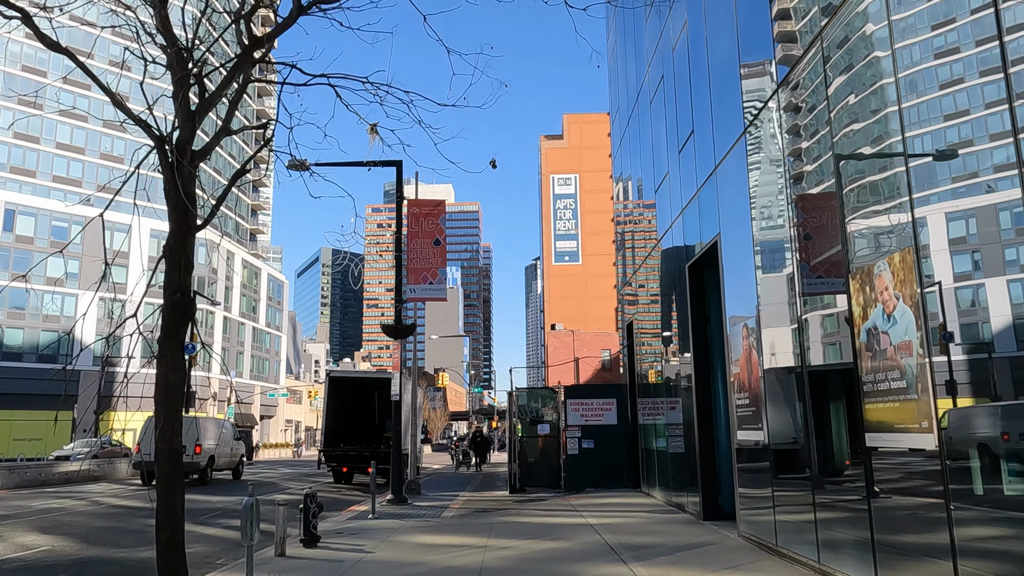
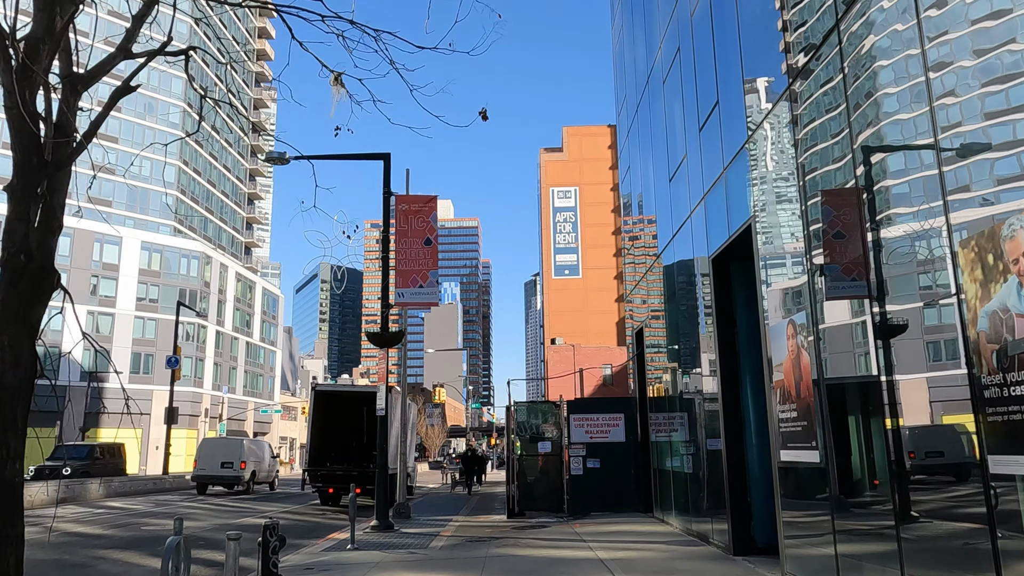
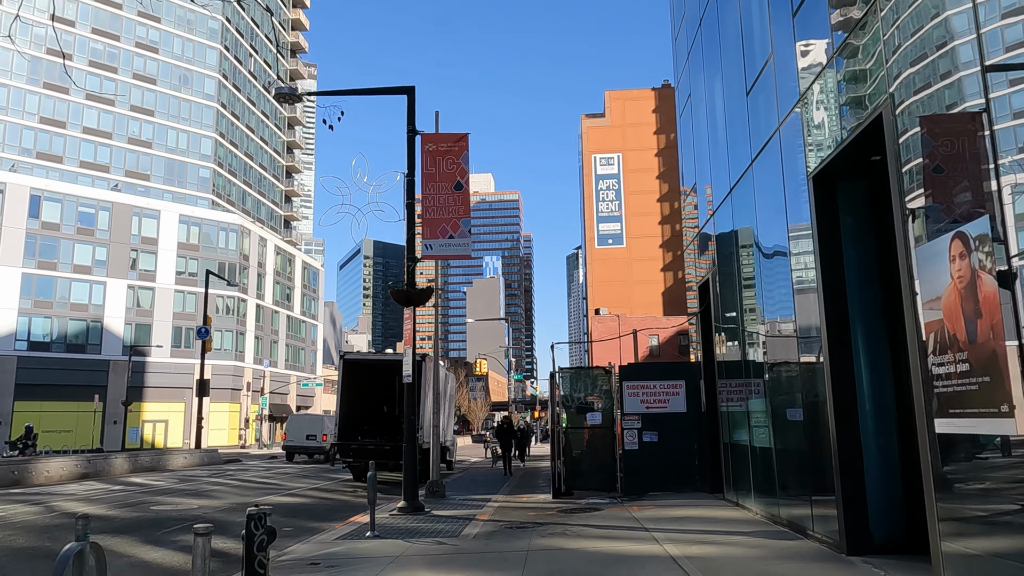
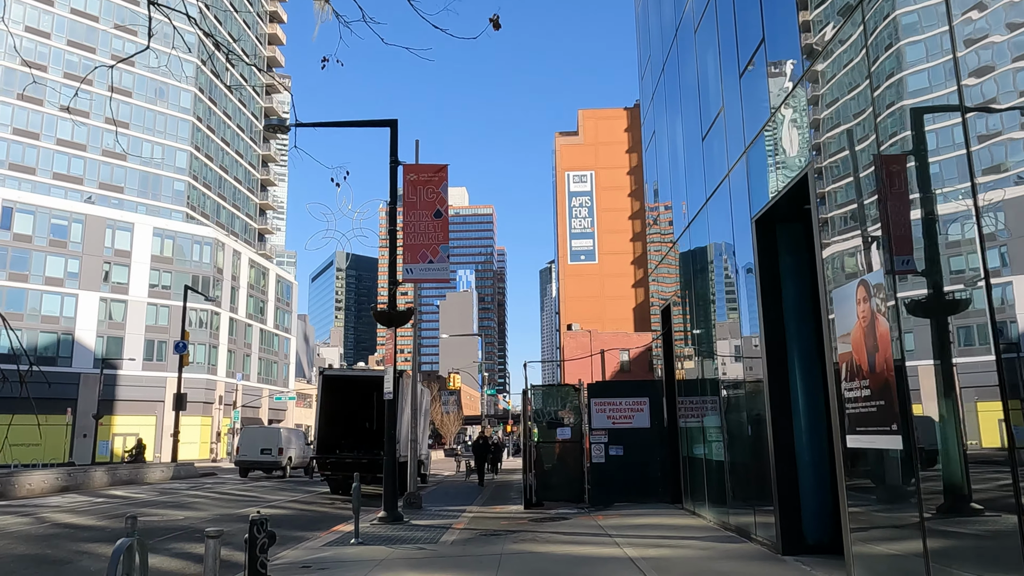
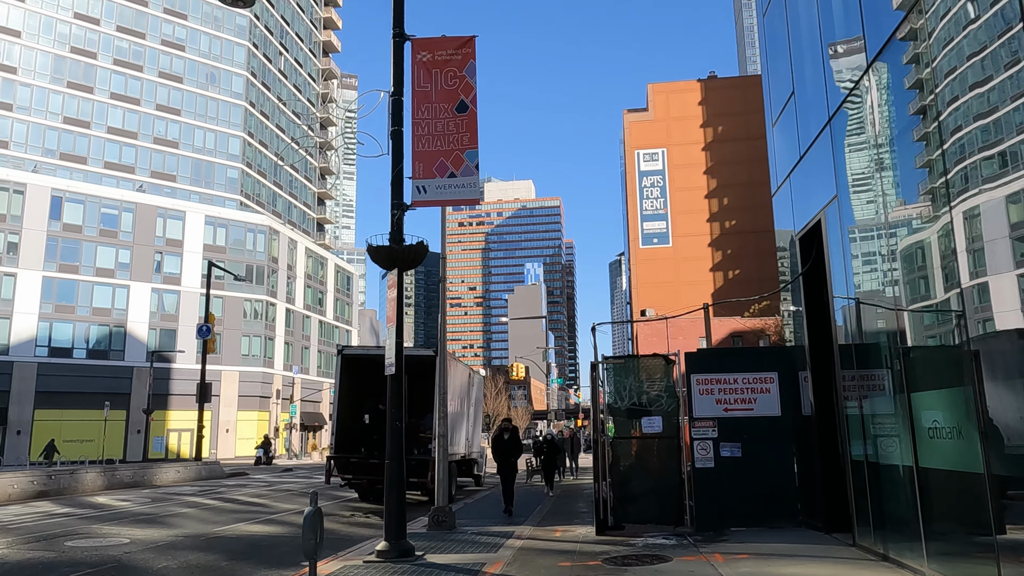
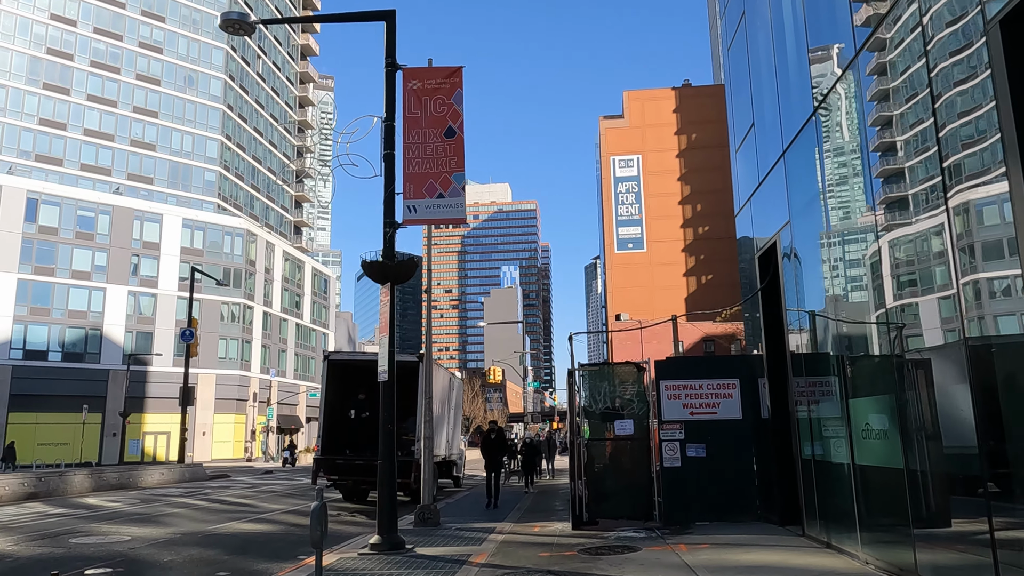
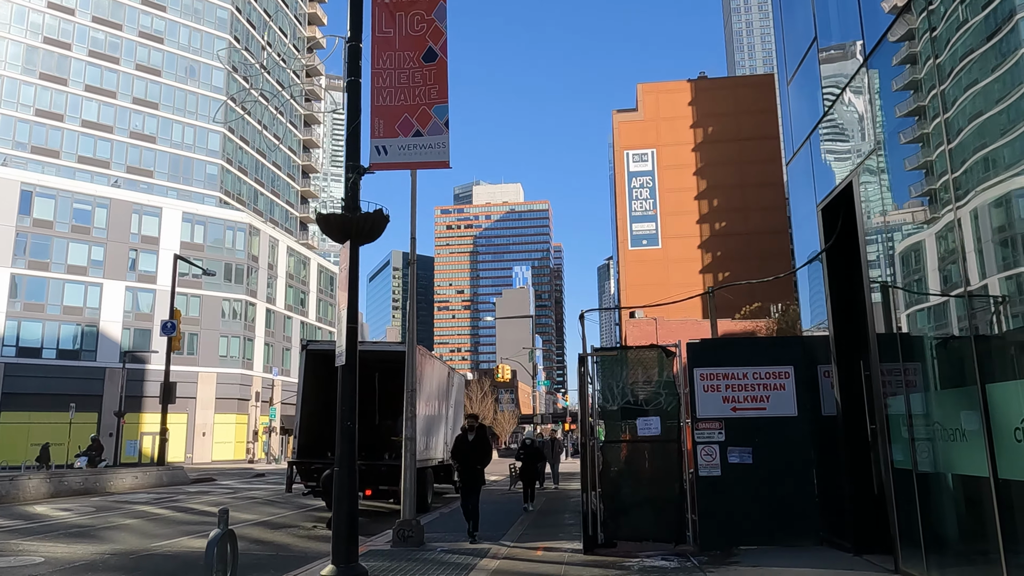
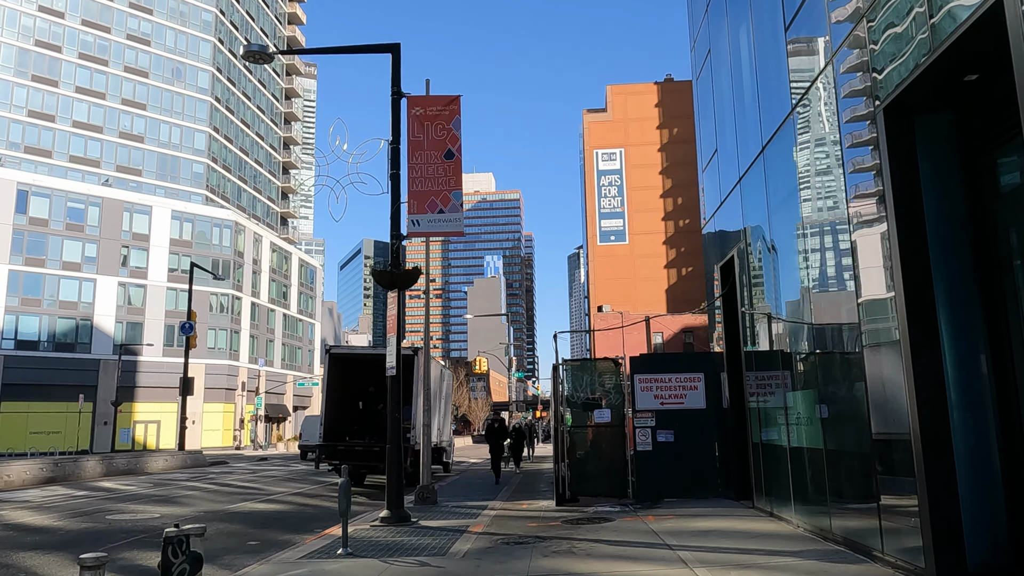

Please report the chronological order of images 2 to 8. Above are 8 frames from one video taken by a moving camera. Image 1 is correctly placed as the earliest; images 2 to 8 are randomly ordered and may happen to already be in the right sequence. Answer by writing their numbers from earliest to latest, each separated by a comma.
2, 4, 3, 8, 6, 5, 7
